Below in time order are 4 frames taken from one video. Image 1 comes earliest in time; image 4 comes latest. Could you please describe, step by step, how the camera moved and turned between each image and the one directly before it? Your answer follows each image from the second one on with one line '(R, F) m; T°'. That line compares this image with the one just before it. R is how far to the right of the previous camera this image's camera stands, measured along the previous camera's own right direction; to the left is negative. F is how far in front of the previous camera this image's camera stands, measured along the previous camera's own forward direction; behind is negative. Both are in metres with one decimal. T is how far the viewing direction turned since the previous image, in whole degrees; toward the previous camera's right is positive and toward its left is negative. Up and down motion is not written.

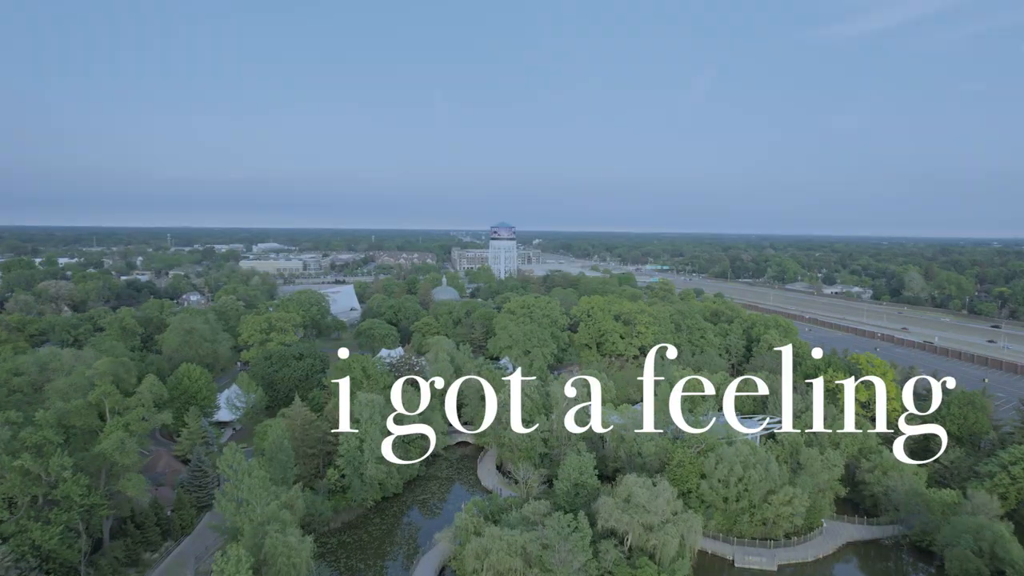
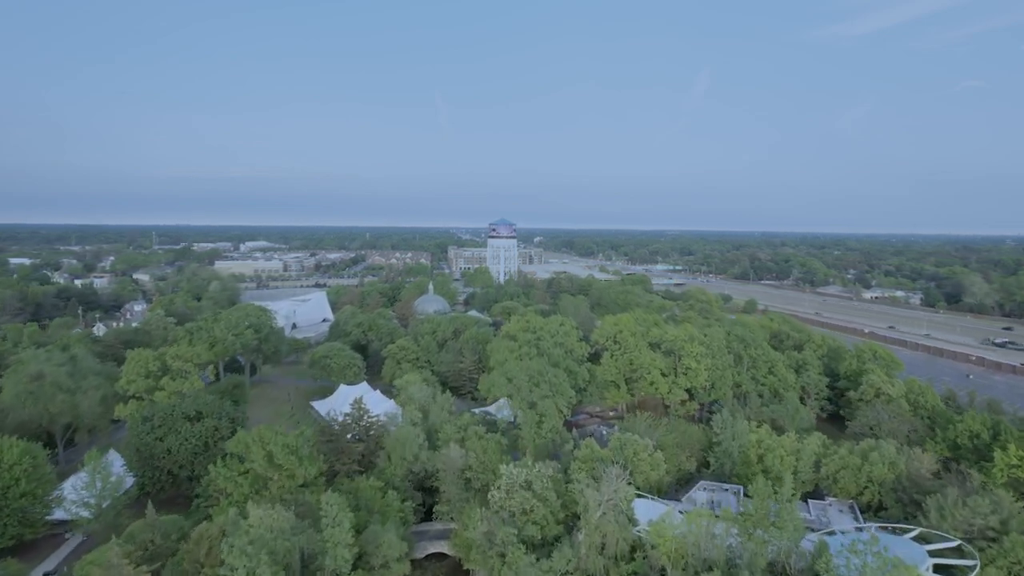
(0.0, +10.0) m; 0°
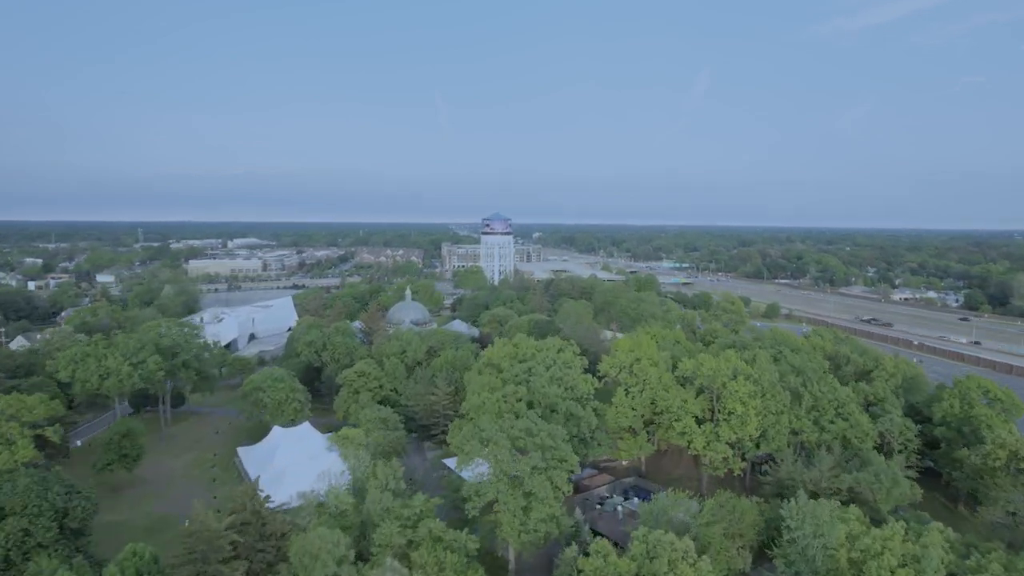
(+0.5, +7.1) m; 0°
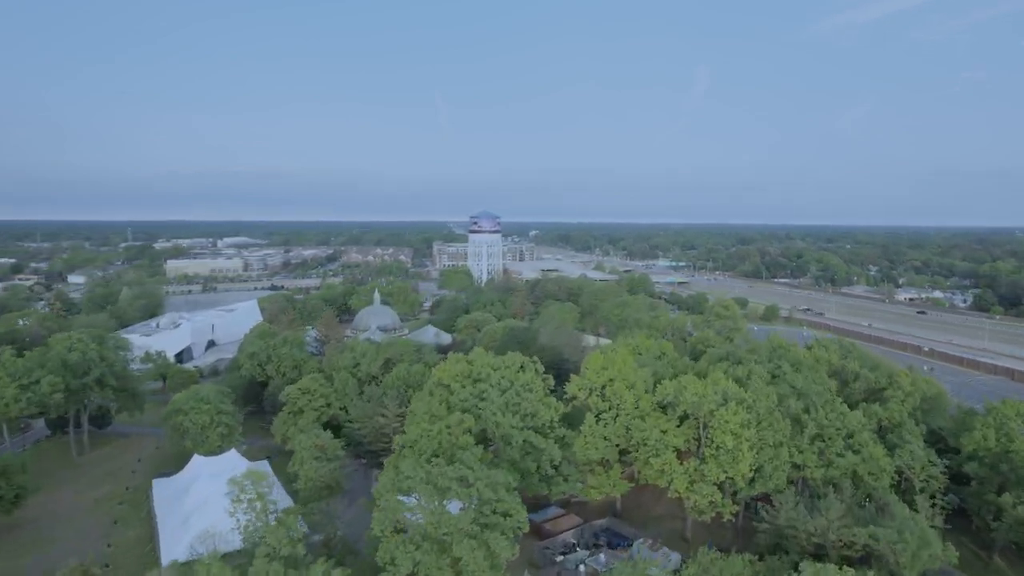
(+1.2, +3.3) m; 0°
